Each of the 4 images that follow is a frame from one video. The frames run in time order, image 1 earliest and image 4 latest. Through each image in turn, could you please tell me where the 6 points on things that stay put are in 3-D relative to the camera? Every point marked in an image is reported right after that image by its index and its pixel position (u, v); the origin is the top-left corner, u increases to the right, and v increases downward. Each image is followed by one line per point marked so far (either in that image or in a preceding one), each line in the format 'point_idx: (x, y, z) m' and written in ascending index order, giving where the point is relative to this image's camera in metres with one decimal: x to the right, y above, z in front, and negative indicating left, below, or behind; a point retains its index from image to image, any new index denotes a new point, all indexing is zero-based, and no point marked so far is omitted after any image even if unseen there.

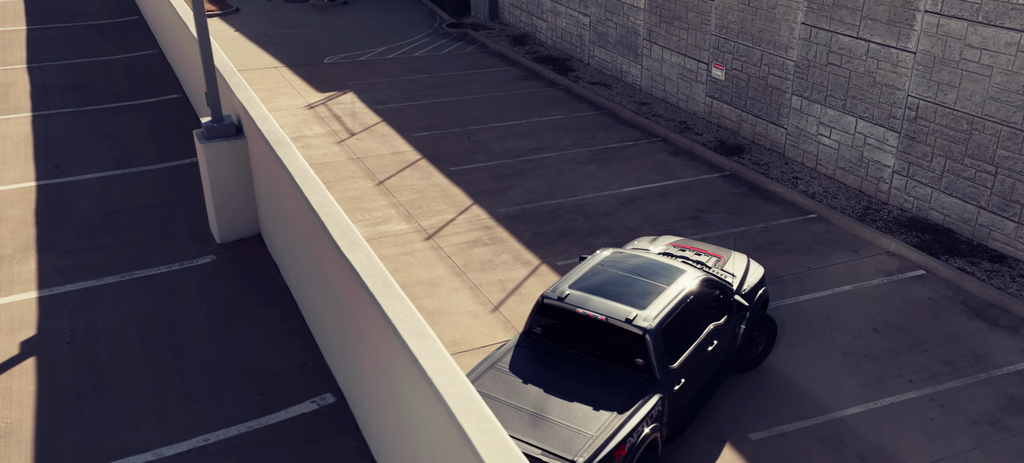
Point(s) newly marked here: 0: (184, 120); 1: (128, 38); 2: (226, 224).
0: (-4.3, +1.5, +11.9) m
1: (-7.6, +3.7, +17.2) m
2: (-2.6, +0.1, +8.0) m
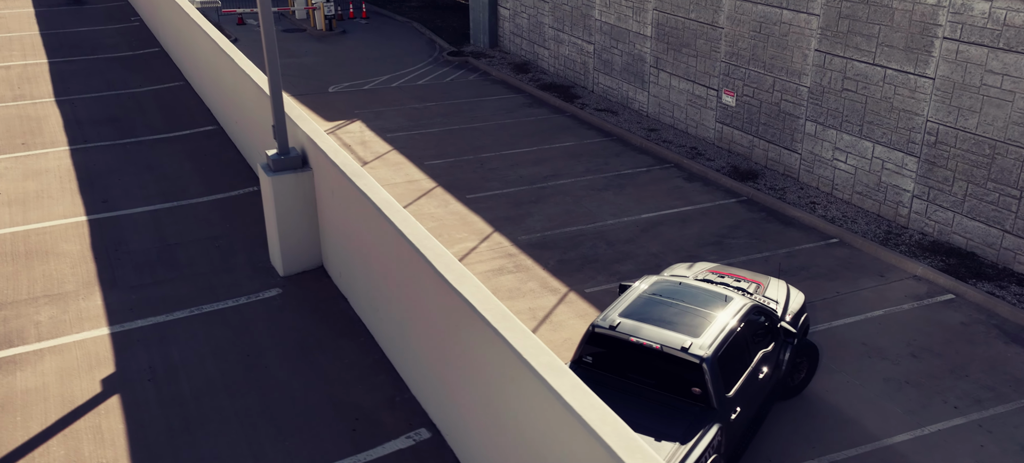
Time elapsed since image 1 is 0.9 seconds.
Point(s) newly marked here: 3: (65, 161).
0: (-3.8, +1.1, +11.9) m
1: (-7.2, +3.1, +17.3) m
2: (-2.0, -0.2, +8.0) m
3: (-5.7, +0.9, +11.6) m
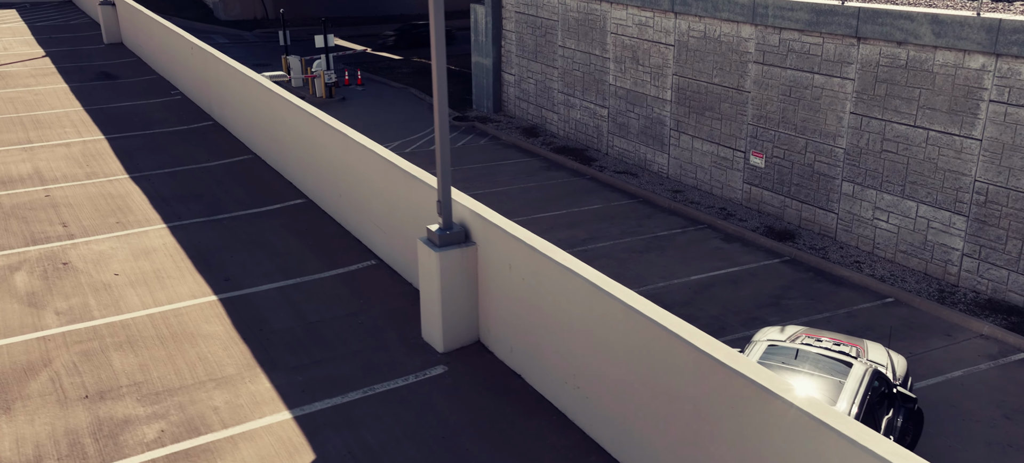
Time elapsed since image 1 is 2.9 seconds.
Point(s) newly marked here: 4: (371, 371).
0: (-2.5, +0.1, +11.9) m
1: (-6.0, +1.7, +17.4) m
2: (-0.6, -0.9, +8.0) m
3: (-4.4, -0.1, +11.6) m
4: (-1.2, -1.2, +7.9) m
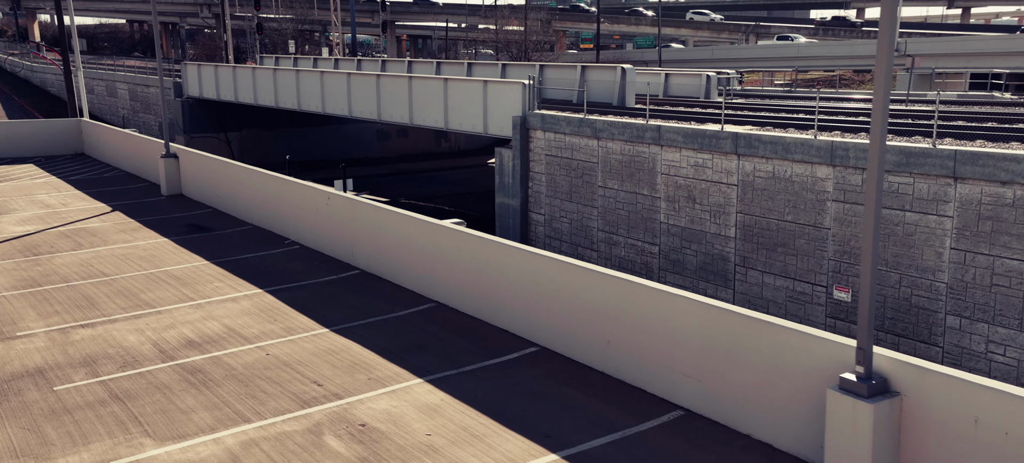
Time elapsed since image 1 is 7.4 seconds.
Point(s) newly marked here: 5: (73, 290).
0: (+1.0, -2.0, +11.9) m
1: (-2.8, -1.2, +17.4) m
2: (+3.1, -2.3, +8.0) m
3: (-0.9, -2.1, +11.5) m
4: (+2.5, -2.6, +7.8) m
5: (-8.9, -1.2, +18.3) m
